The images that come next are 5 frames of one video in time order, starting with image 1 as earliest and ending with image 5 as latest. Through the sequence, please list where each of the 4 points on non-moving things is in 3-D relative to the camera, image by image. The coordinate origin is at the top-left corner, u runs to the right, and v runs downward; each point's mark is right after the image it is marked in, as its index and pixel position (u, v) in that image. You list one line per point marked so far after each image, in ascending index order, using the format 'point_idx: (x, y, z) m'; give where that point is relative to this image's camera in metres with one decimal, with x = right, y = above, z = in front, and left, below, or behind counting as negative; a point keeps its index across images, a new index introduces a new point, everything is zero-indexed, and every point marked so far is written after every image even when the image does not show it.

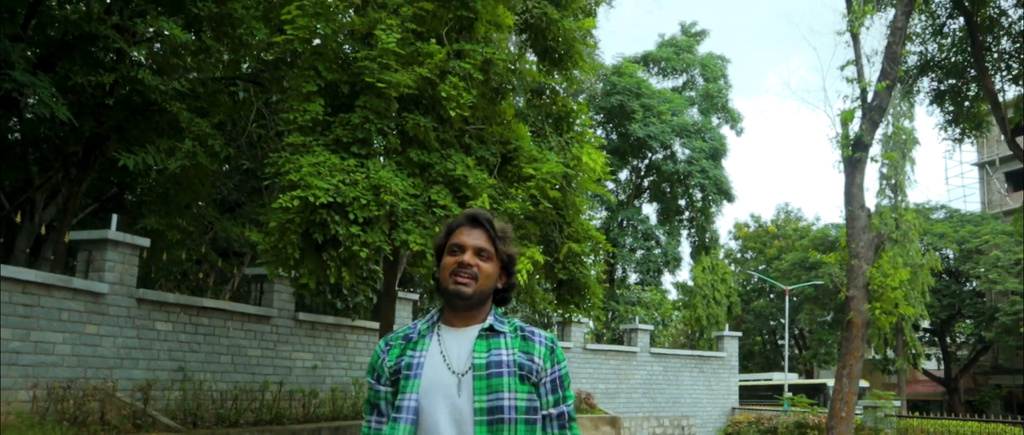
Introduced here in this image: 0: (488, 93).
0: (-0.2, +1.1, +9.7) m
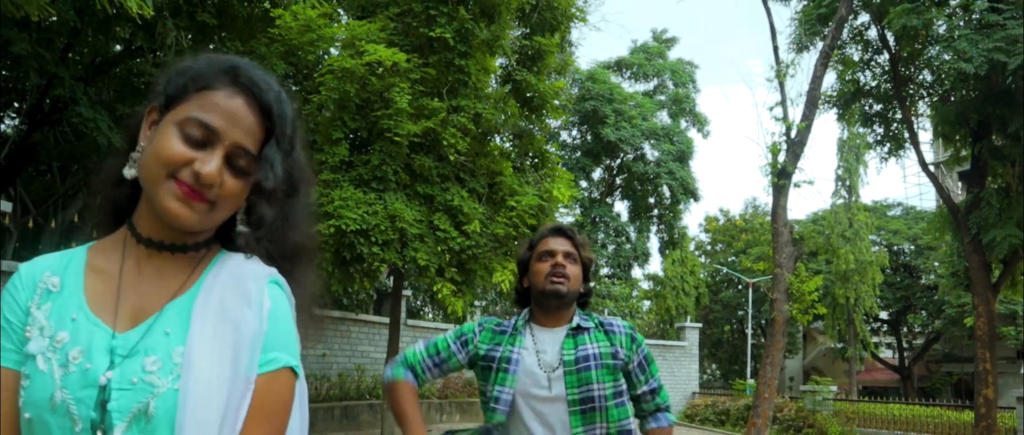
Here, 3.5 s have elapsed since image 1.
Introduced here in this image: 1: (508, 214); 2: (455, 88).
0: (-0.4, +1.0, +11.6) m
1: (-0.1, 0.0, +11.5) m
2: (-0.7, +1.5, +11.3) m
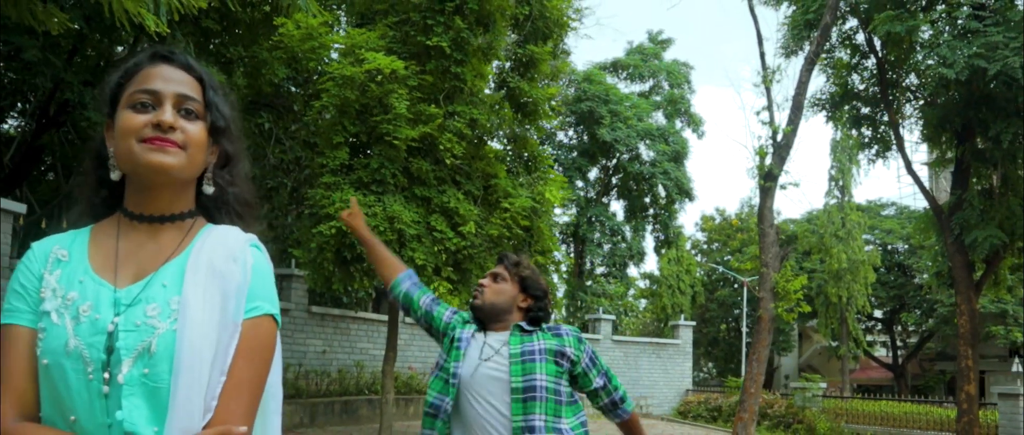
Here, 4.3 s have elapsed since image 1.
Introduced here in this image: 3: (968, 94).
0: (-0.5, +1.0, +11.9) m
1: (-0.1, 0.0, +11.9) m
2: (-0.8, +1.5, +11.6) m
3: (+6.1, +1.6, +12.6) m
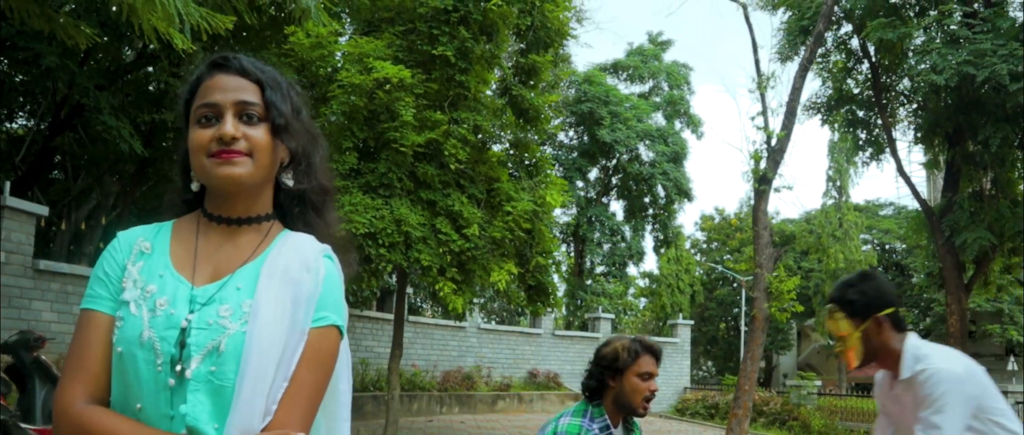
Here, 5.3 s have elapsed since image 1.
0: (-0.5, +0.9, +12.3) m
1: (-0.1, 0.0, +12.2) m
2: (-0.7, +1.5, +12.0) m
3: (+6.1, +1.6, +13.0) m
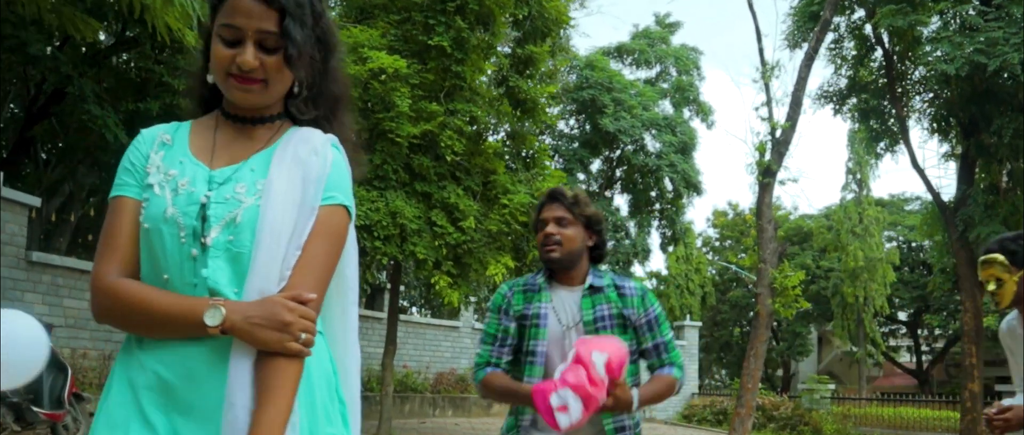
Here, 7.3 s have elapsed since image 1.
0: (-0.4, +1.0, +12.1) m
1: (-0.1, +0.1, +12.1) m
2: (-0.7, +1.6, +11.8) m
3: (+6.2, +1.7, +12.7) m
